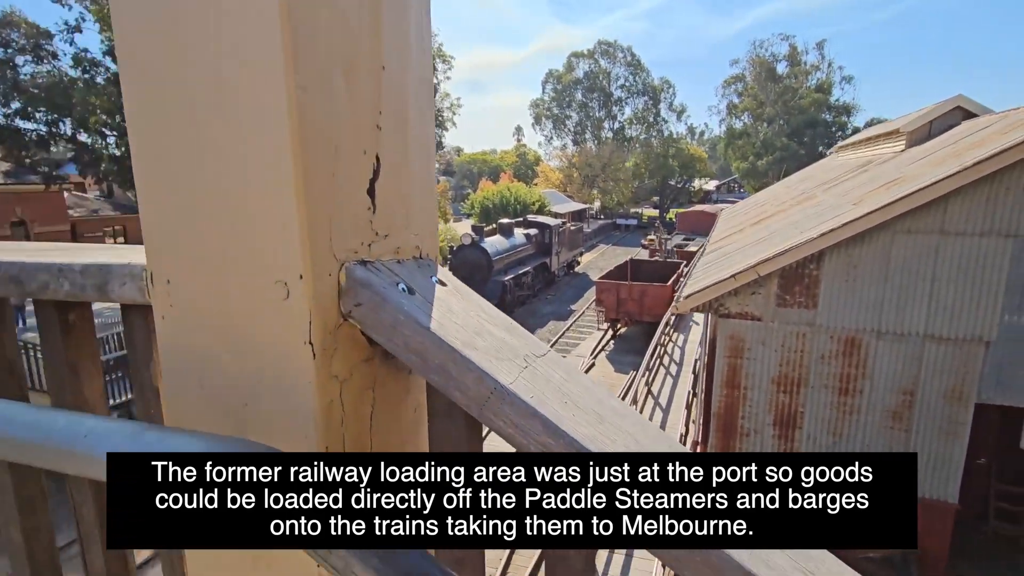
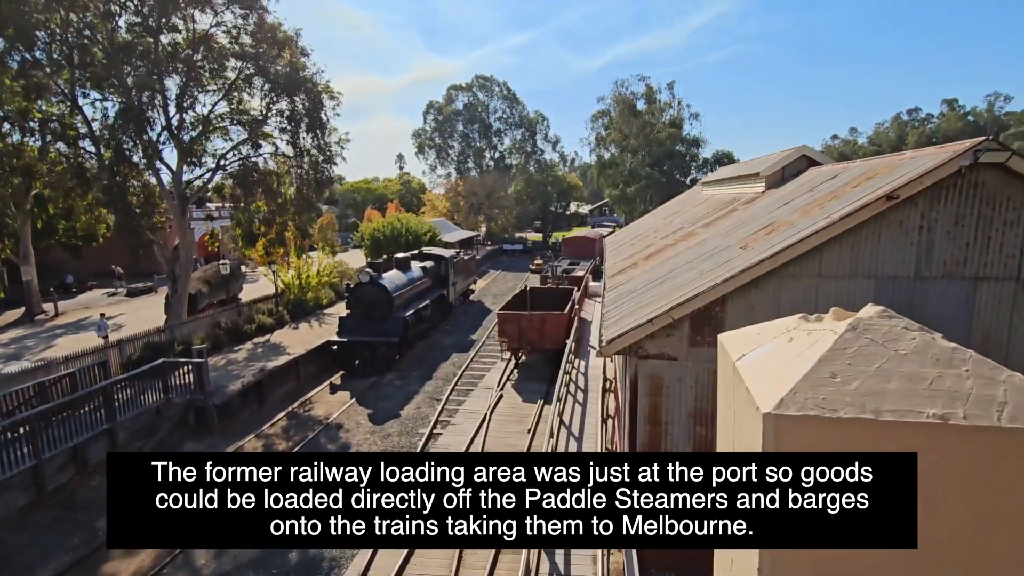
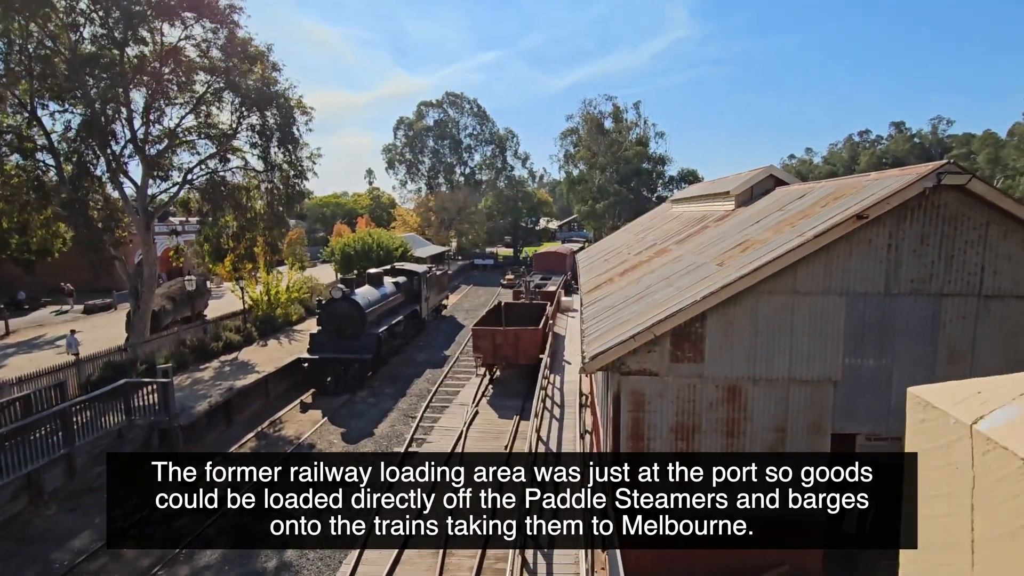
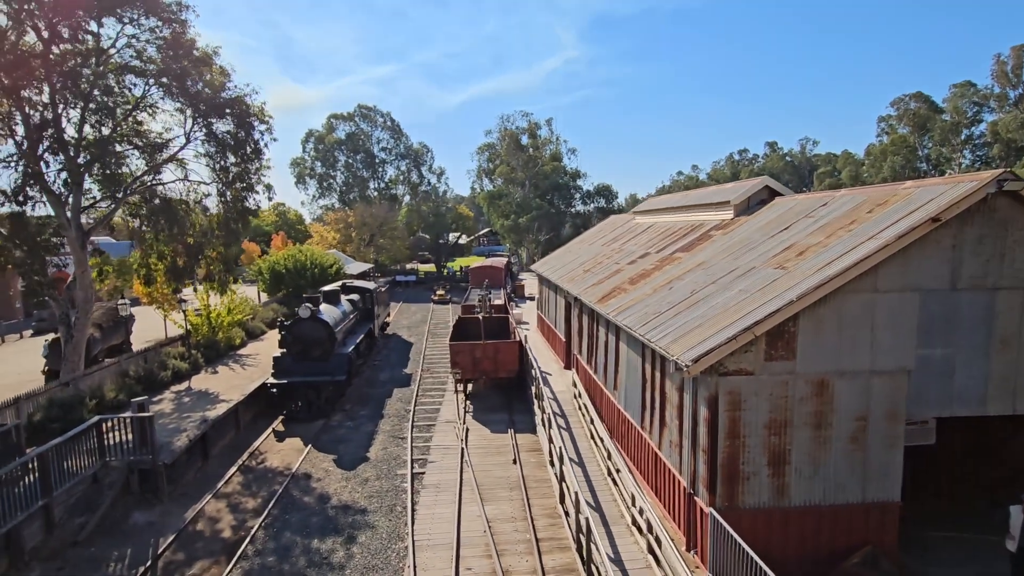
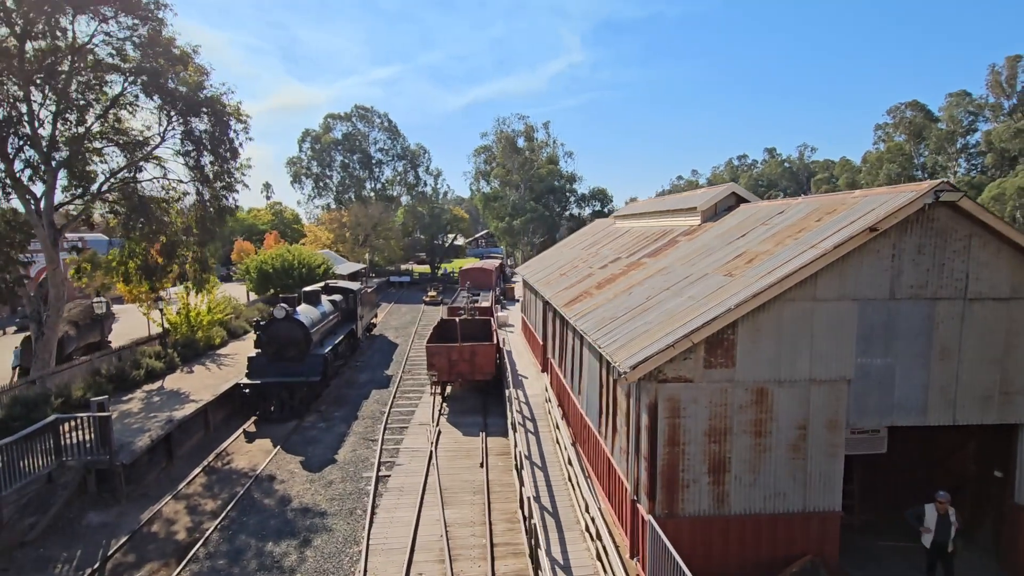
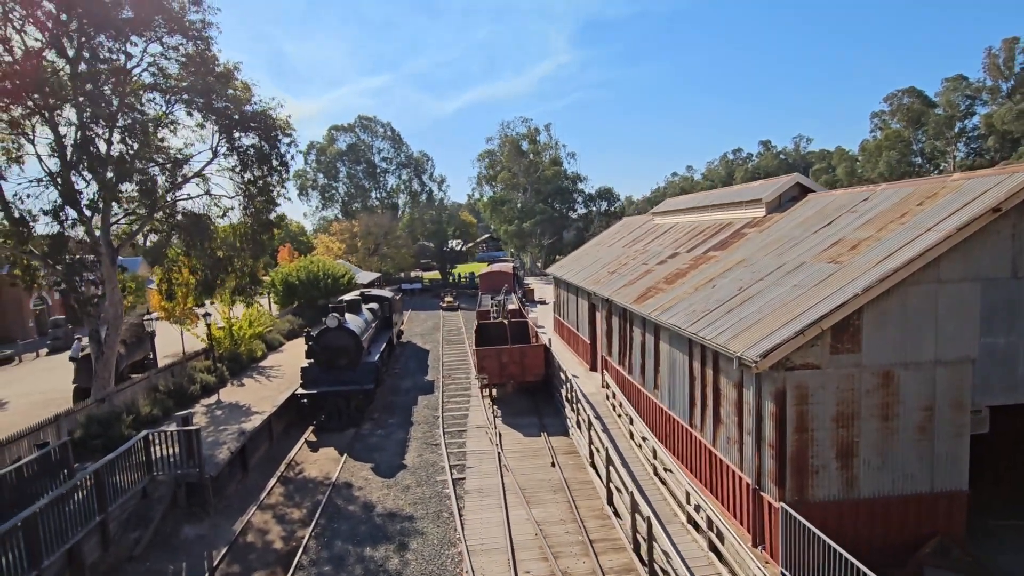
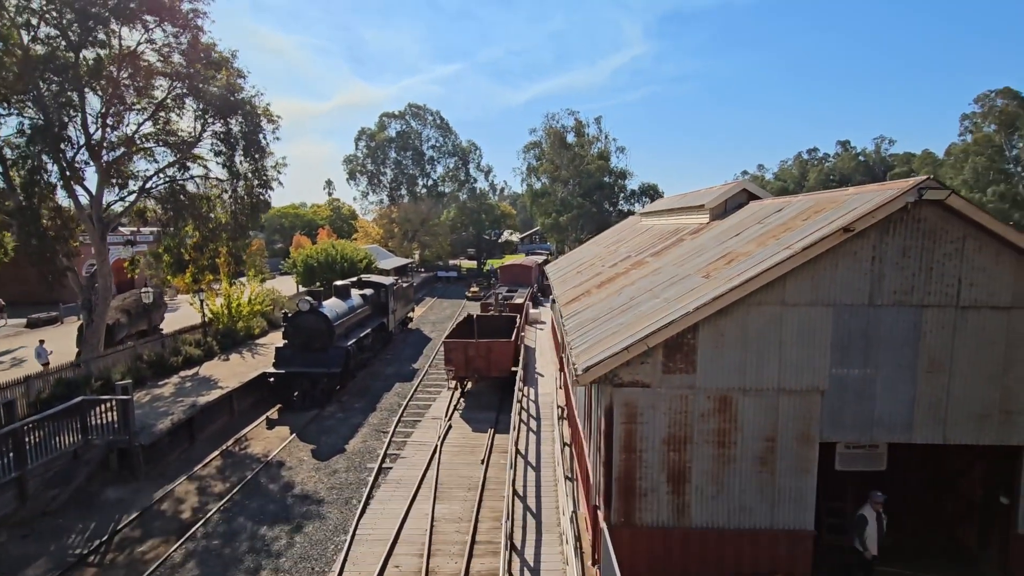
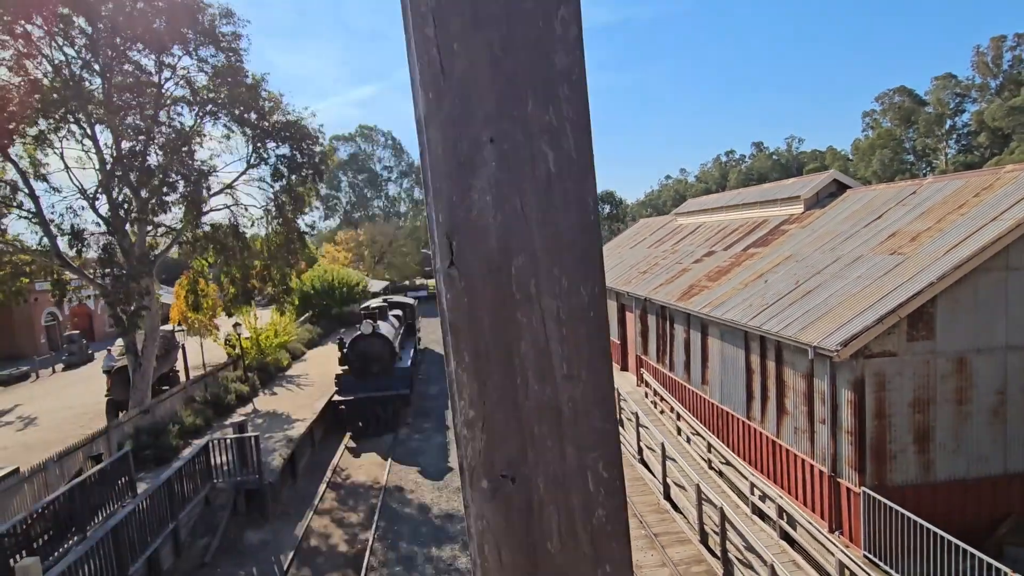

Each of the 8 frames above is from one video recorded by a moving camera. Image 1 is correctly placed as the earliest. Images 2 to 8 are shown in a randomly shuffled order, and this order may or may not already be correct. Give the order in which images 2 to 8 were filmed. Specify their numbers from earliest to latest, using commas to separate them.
2, 3, 7, 5, 4, 6, 8
